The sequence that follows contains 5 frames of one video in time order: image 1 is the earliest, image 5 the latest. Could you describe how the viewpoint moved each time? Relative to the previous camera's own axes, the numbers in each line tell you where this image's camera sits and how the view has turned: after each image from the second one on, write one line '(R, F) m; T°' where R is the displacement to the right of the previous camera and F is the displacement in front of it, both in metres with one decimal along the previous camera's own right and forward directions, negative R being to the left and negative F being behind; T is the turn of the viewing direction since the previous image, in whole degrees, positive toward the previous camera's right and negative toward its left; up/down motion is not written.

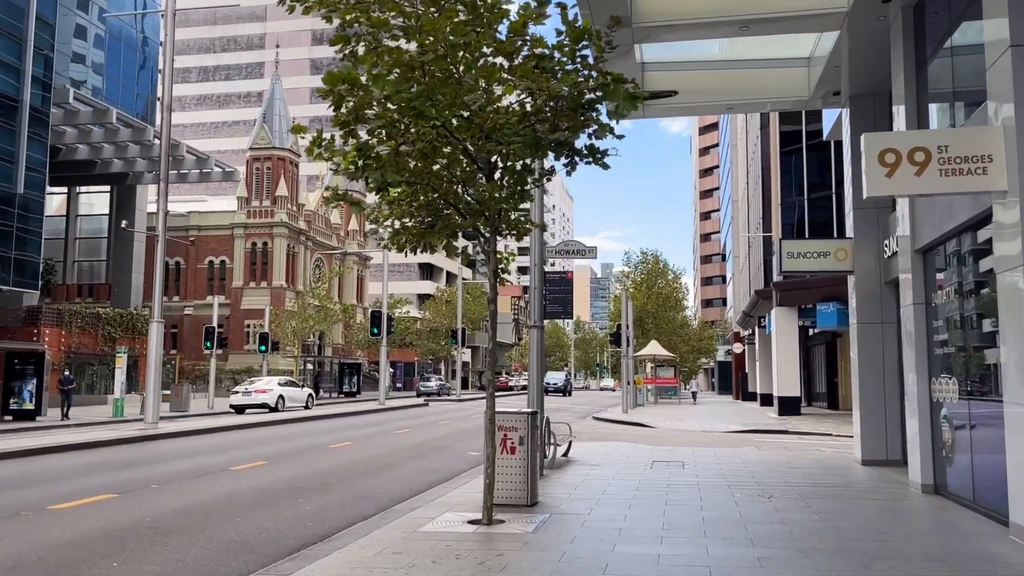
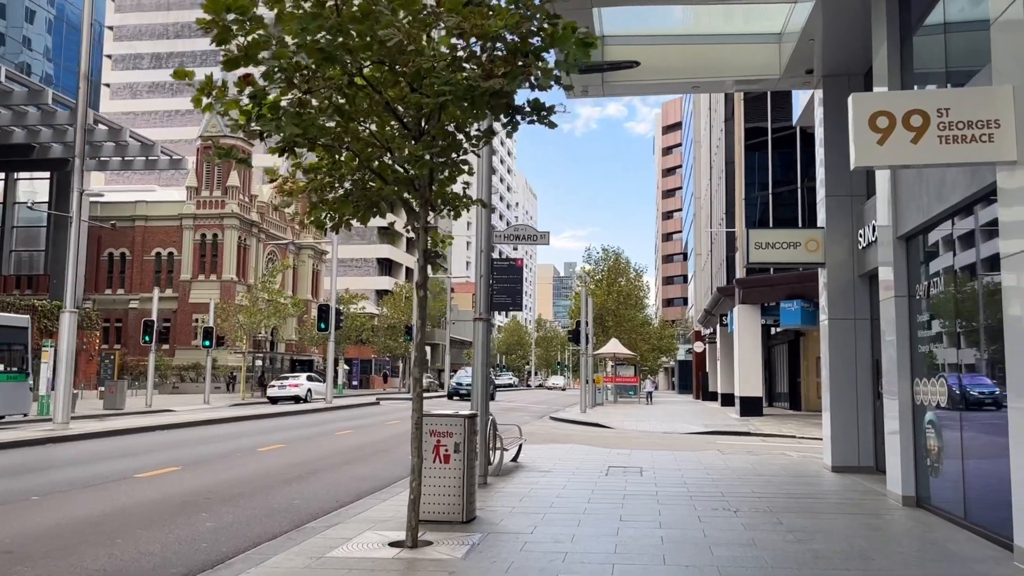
(+0.3, +1.2) m; +3°
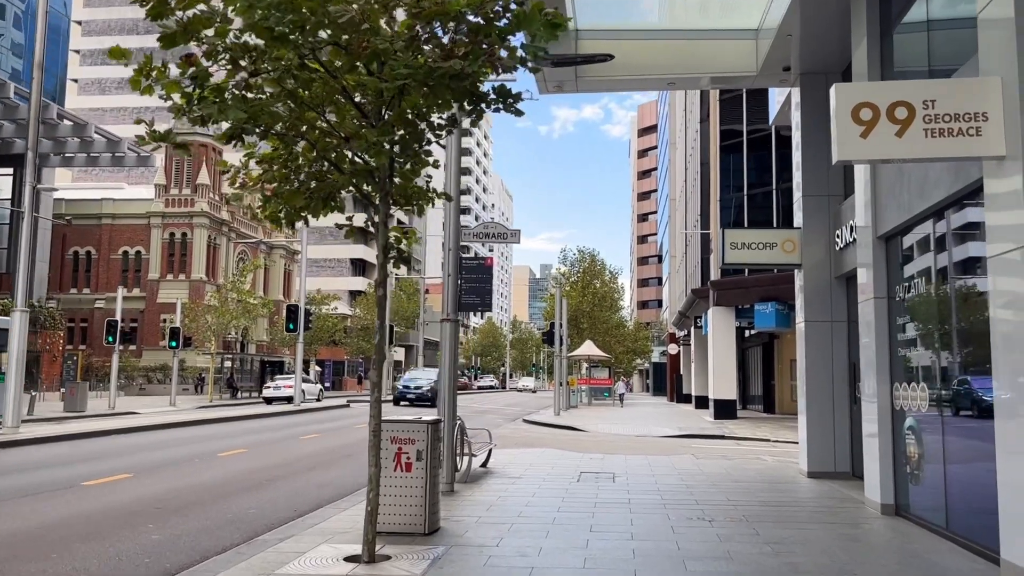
(+0.1, +0.4) m; +2°
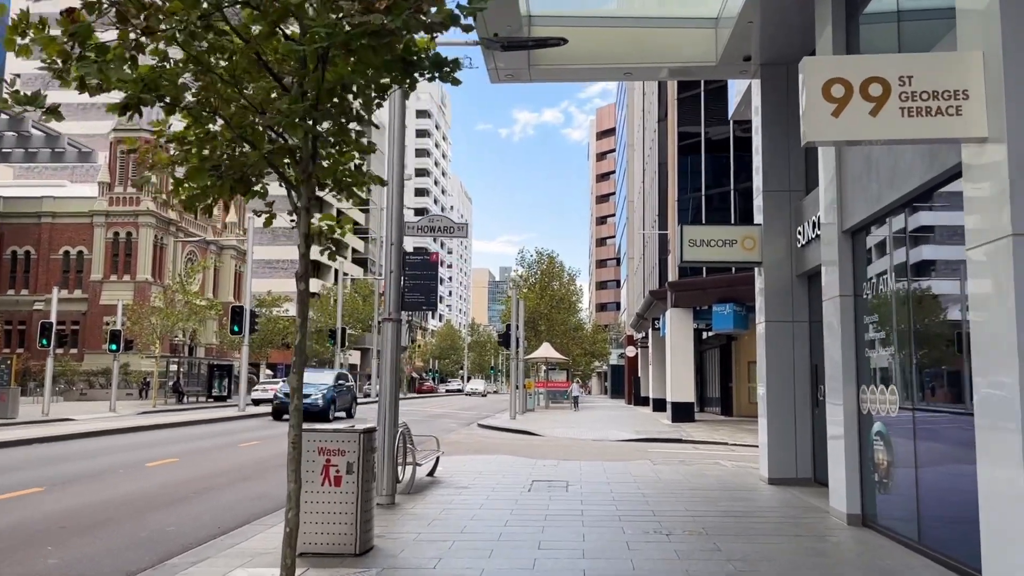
(+0.2, +0.7) m; +3°
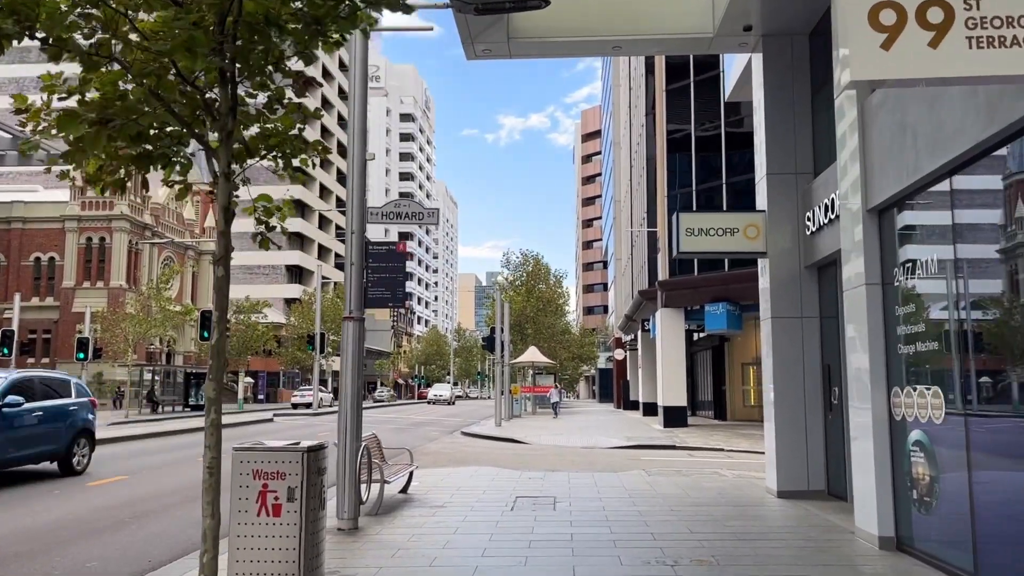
(+0.1, +1.2) m; +1°
